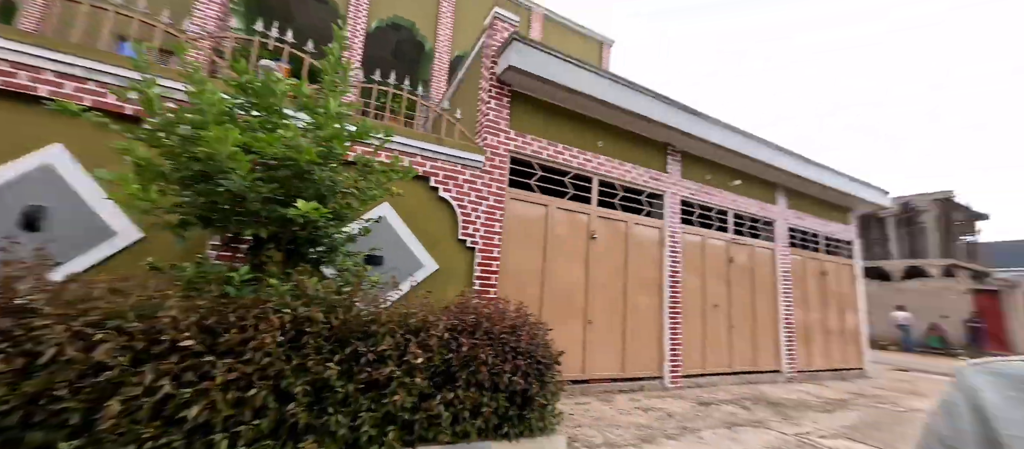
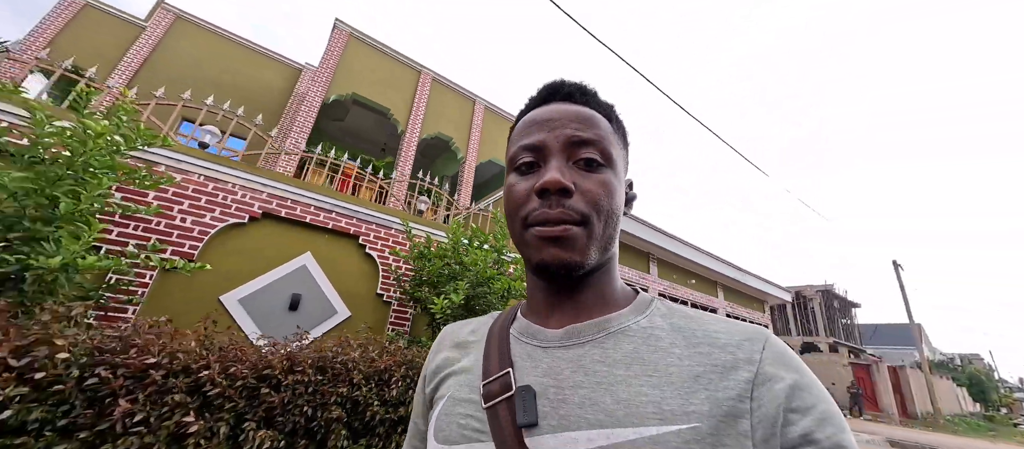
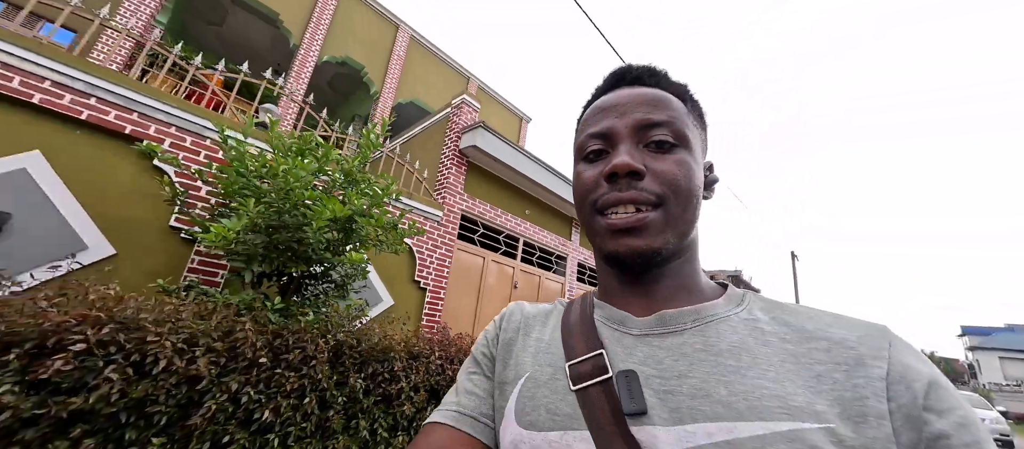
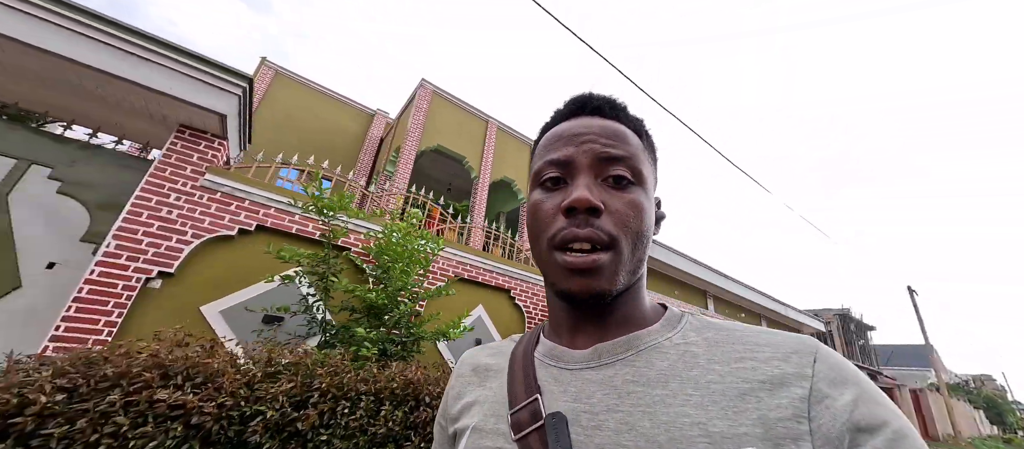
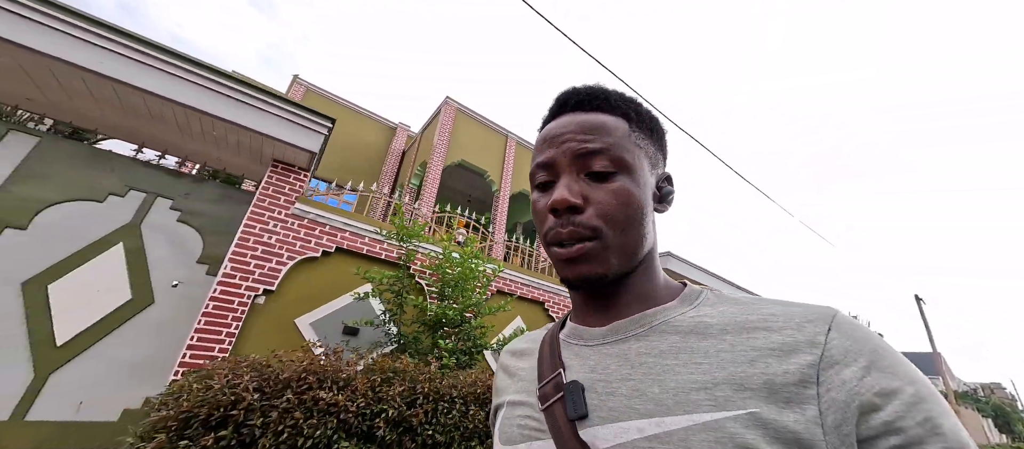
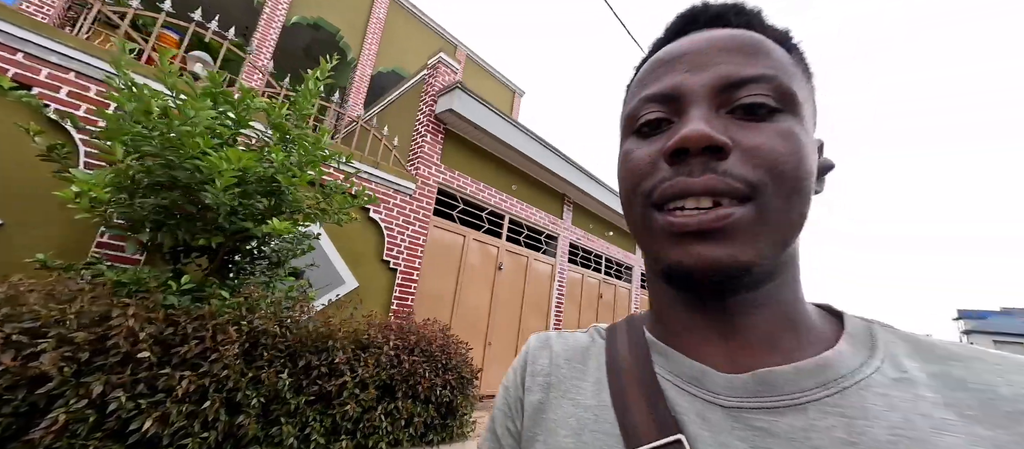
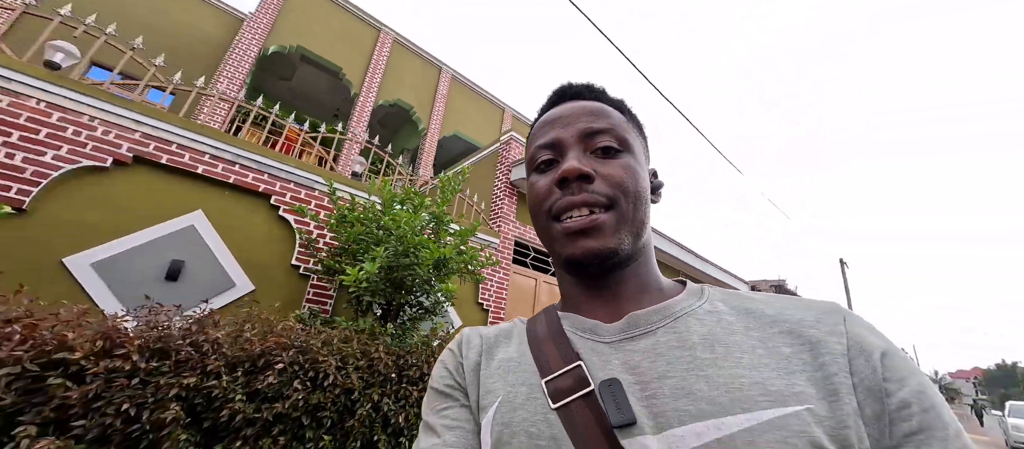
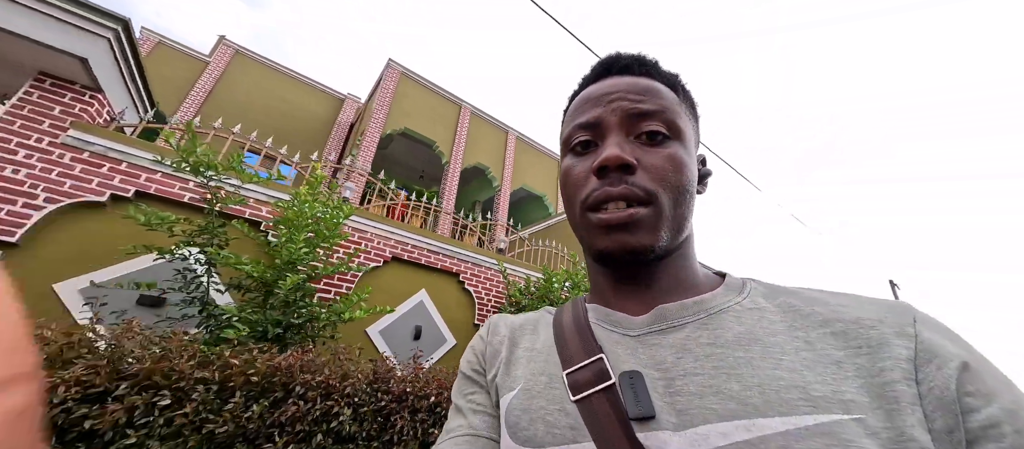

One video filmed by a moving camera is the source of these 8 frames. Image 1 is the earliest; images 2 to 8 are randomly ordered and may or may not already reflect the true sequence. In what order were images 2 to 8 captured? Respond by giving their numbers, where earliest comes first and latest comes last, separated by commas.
6, 3, 7, 2, 8, 4, 5
